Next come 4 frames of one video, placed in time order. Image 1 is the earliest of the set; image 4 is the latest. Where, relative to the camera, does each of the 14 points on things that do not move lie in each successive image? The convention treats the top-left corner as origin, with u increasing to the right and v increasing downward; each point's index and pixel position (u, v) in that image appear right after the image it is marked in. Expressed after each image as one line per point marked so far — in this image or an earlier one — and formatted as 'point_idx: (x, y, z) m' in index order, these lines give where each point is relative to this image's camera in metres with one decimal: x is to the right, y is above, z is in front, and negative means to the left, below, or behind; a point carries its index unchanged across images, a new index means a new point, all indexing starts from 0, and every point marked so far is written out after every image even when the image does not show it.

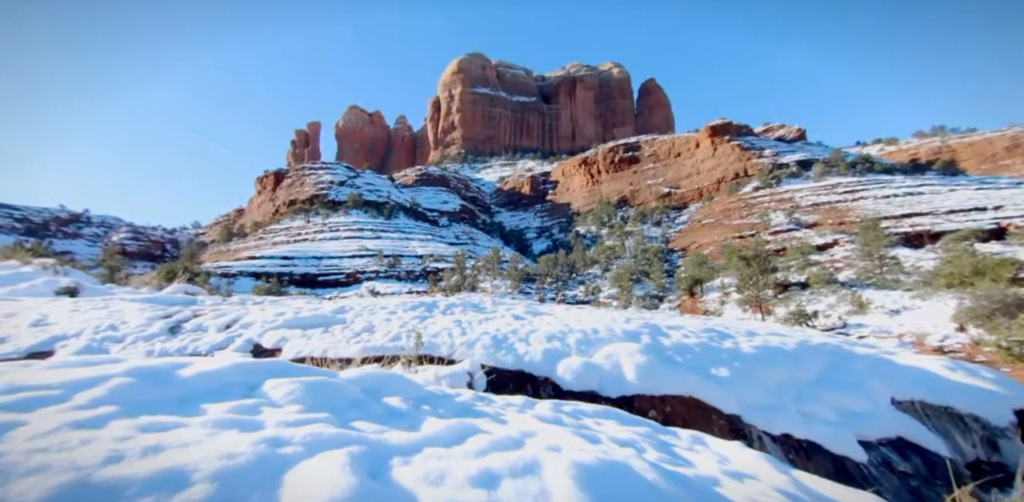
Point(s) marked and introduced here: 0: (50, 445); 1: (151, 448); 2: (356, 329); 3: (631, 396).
0: (-1.4, -0.6, +1.6) m
1: (-1.1, -0.6, +1.6) m
2: (-1.6, -0.8, +5.1) m
3: (+1.2, -1.4, +4.8) m
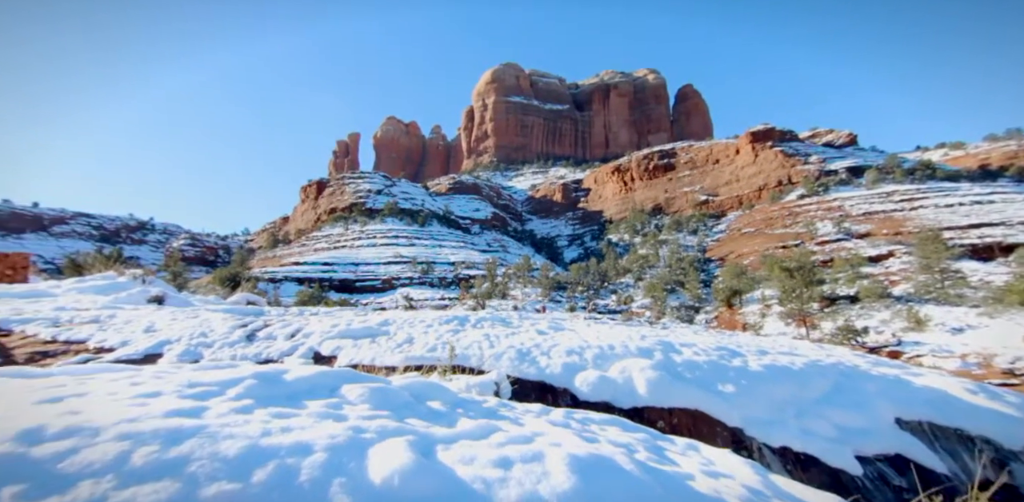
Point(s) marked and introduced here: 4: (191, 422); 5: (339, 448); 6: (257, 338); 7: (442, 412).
0: (-1.3, -0.7, +2.3) m
1: (-1.1, -0.8, +2.3) m
2: (-1.3, -1.0, +5.8) m
3: (+1.4, -1.7, +5.3) m
4: (-1.3, -0.7, +2.2) m
5: (-0.7, -0.8, +2.1) m
6: (-2.7, -0.9, +5.3) m
7: (-0.4, -1.0, +3.1) m
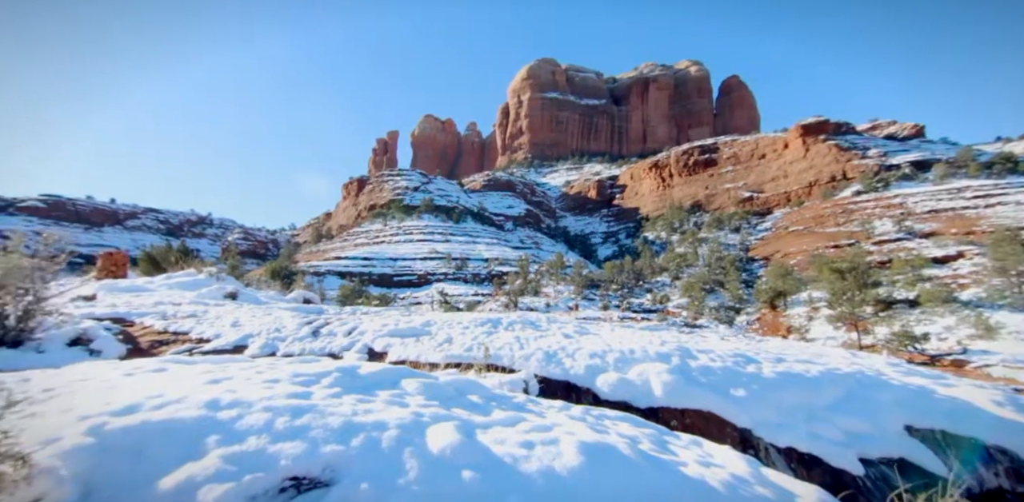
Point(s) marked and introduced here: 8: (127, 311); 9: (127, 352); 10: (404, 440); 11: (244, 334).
0: (-1.2, -0.9, +3.0) m
1: (-0.9, -0.9, +3.1) m
2: (-1.0, -1.2, +6.6) m
3: (+1.7, -1.8, +5.9) m
4: (-1.2, -0.9, +3.0) m
5: (-0.6, -1.0, +2.8) m
6: (-2.3, -1.0, +6.2) m
7: (-0.2, -1.2, +3.8) m
8: (-4.7, -0.7, +6.2) m
9: (-3.8, -1.0, +5.0) m
10: (-0.6, -1.0, +2.7) m
11: (-3.0, -0.9, +5.7) m
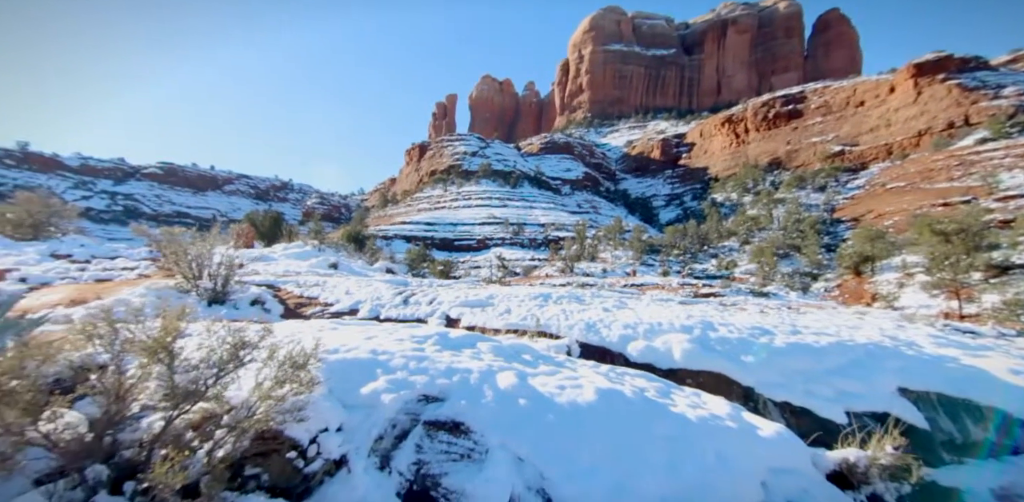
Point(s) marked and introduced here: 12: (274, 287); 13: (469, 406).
0: (-0.8, -1.0, +4.7) m
1: (-0.6, -1.0, +4.7) m
2: (-0.2, -1.0, +8.2) m
3: (+2.4, -1.7, +7.3) m
4: (-0.8, -0.9, +4.6) m
5: (-0.3, -1.1, +4.5) m
6: (-1.6, -0.8, +7.9) m
7: (+0.2, -1.2, +5.3) m
8: (-3.9, -0.5, +8.2) m
9: (-3.2, -0.8, +6.9) m
10: (-0.2, -1.1, +4.3) m
11: (-2.4, -0.8, +7.5) m
12: (-3.8, -0.6, +7.9) m
13: (-0.3, -1.2, +3.8) m
